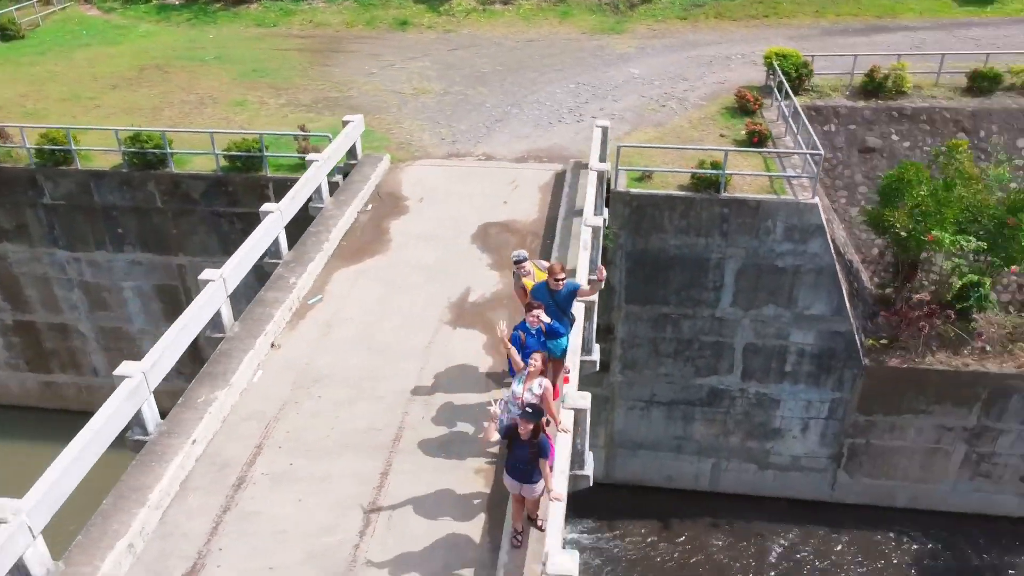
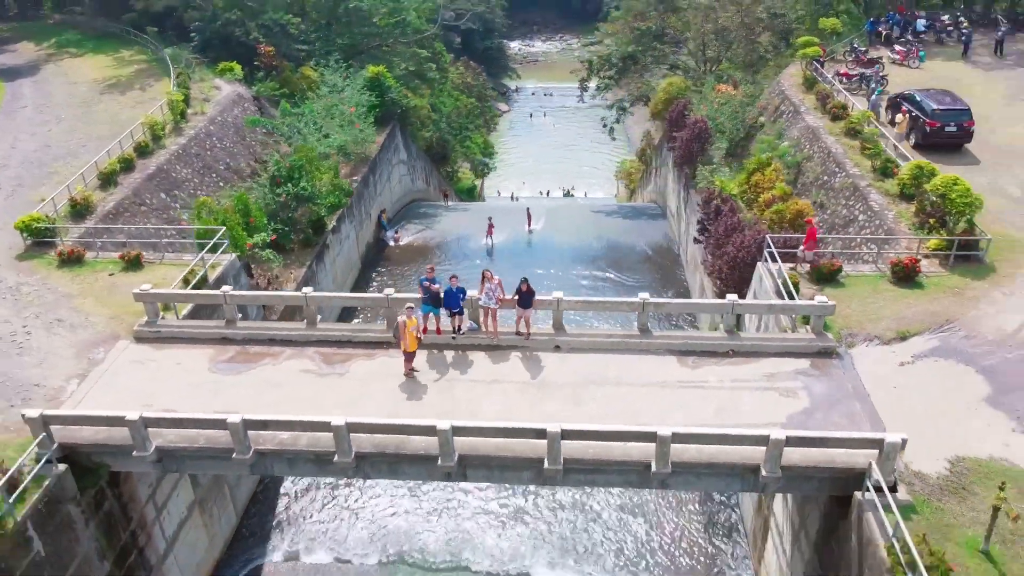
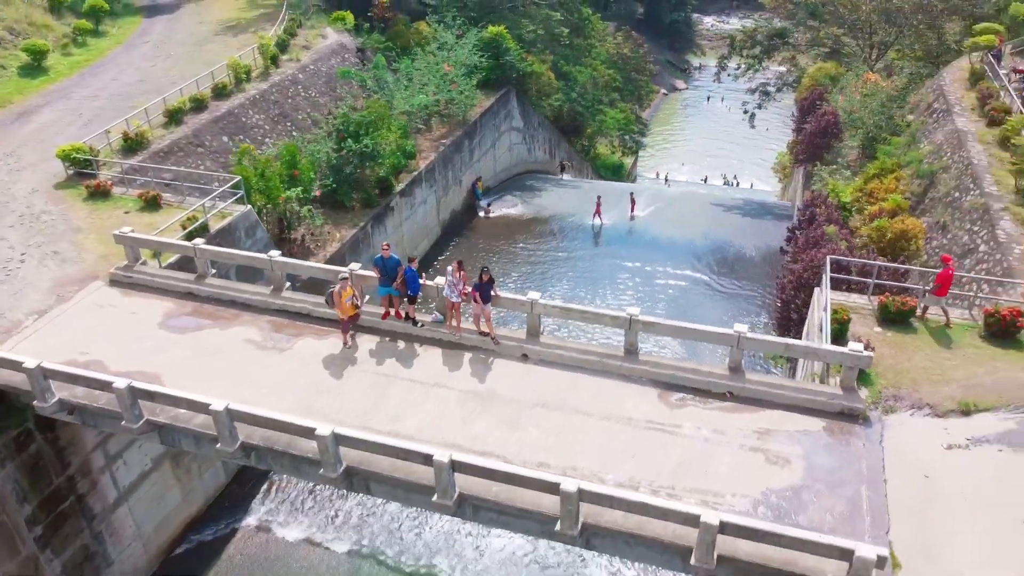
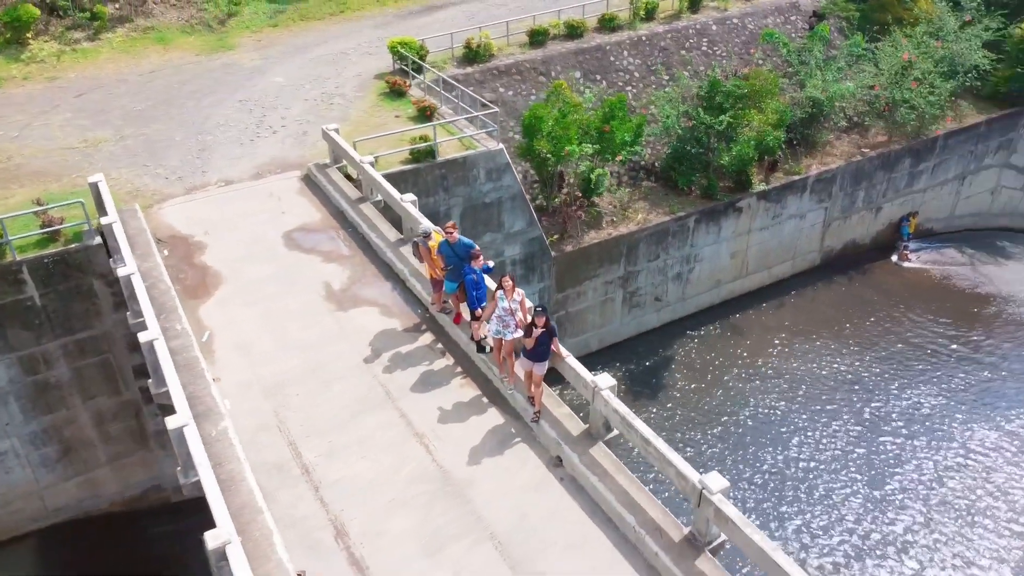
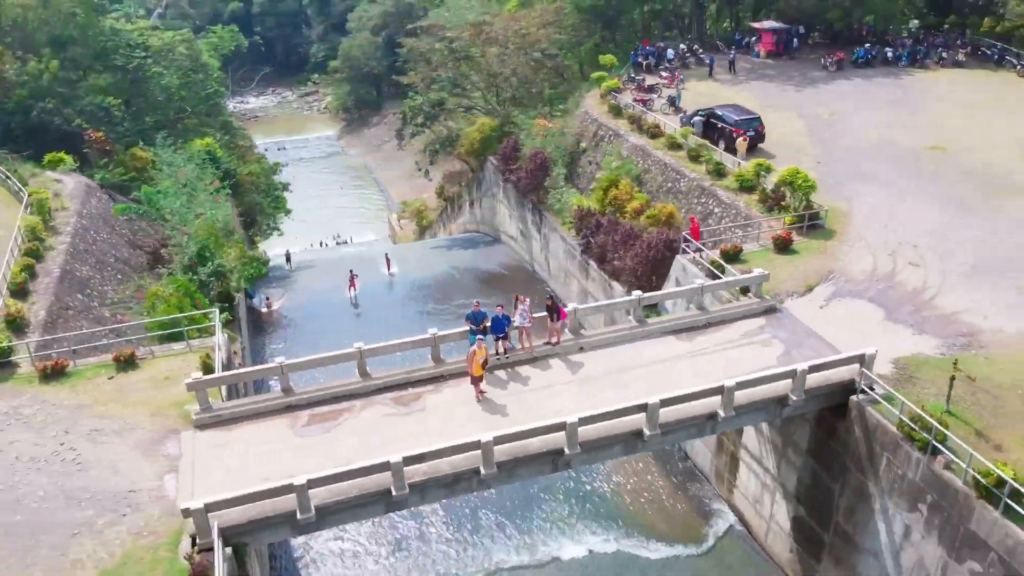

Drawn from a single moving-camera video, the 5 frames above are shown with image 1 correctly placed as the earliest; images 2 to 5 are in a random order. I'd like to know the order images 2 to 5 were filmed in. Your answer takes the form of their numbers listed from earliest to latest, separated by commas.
4, 3, 2, 5
